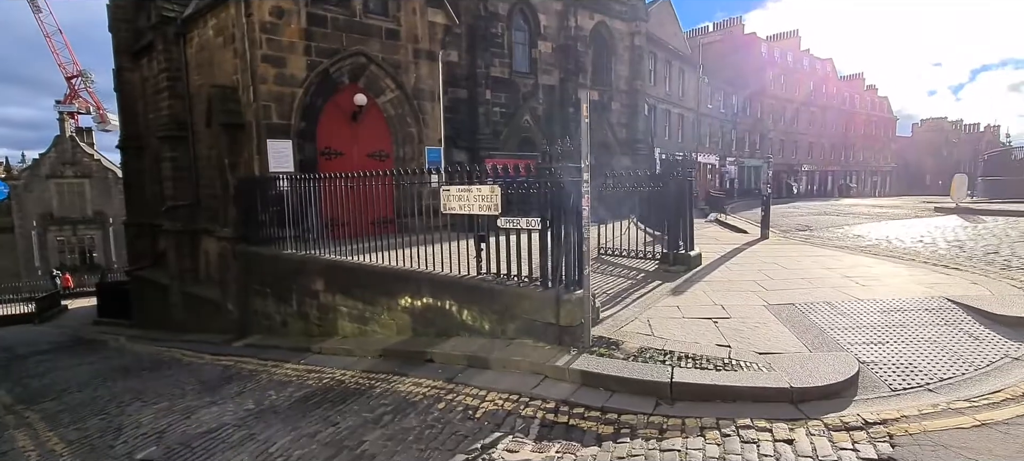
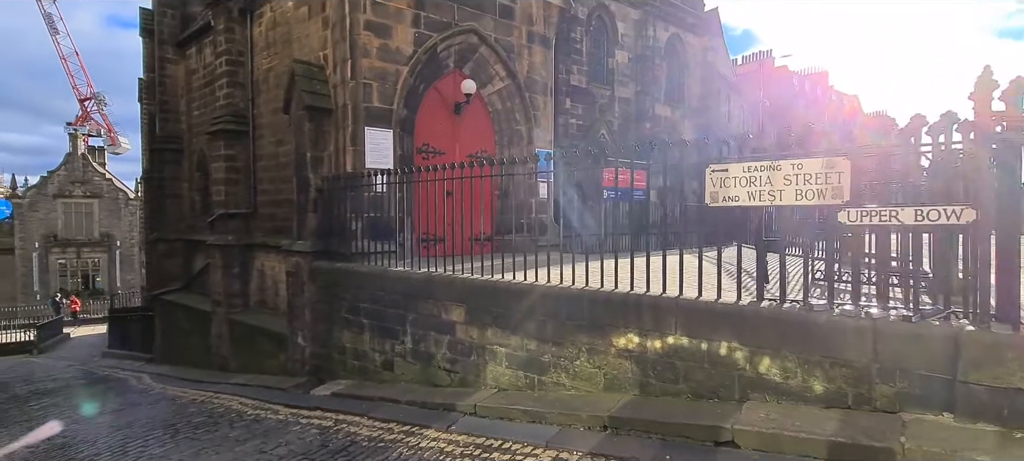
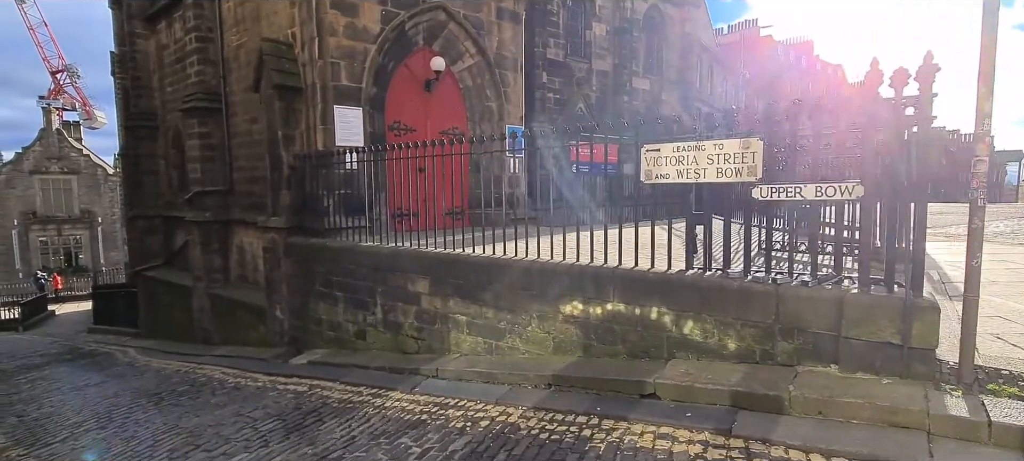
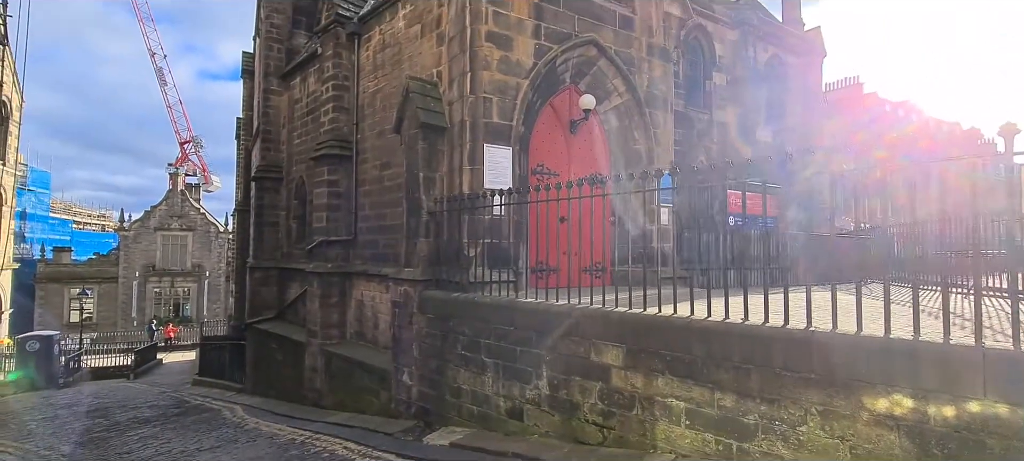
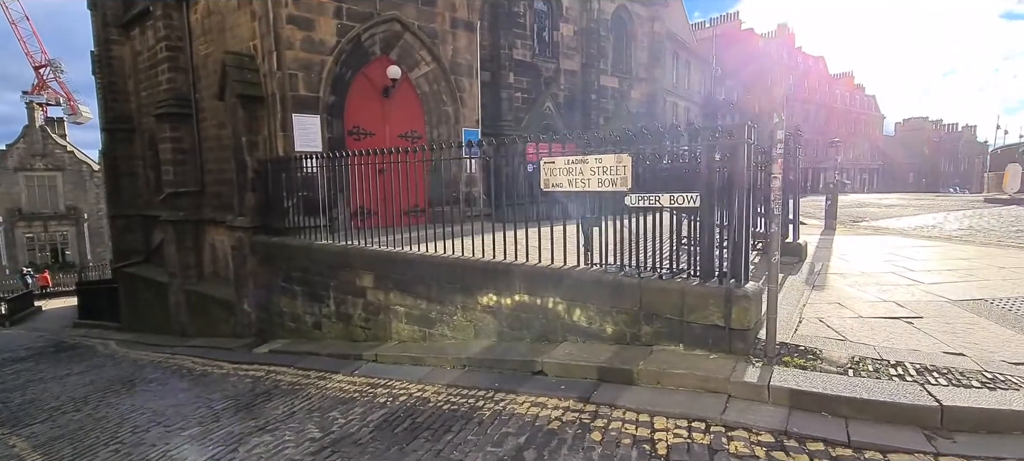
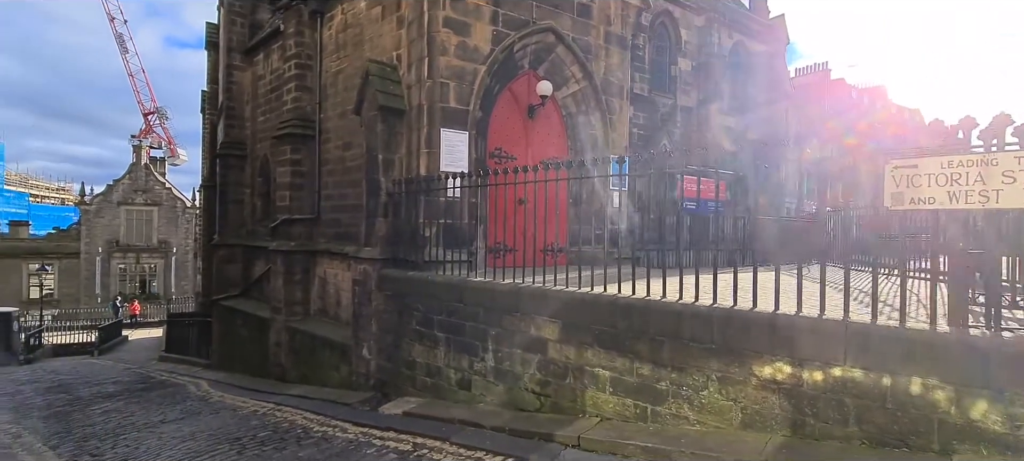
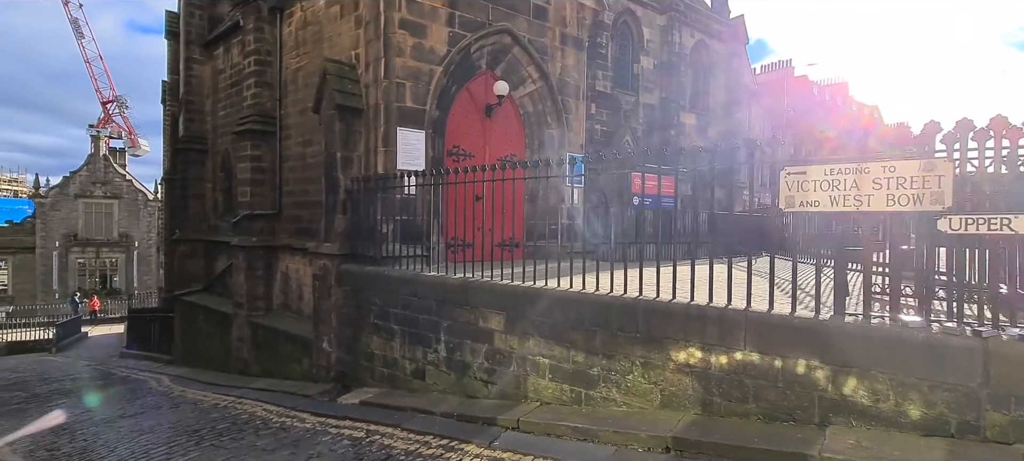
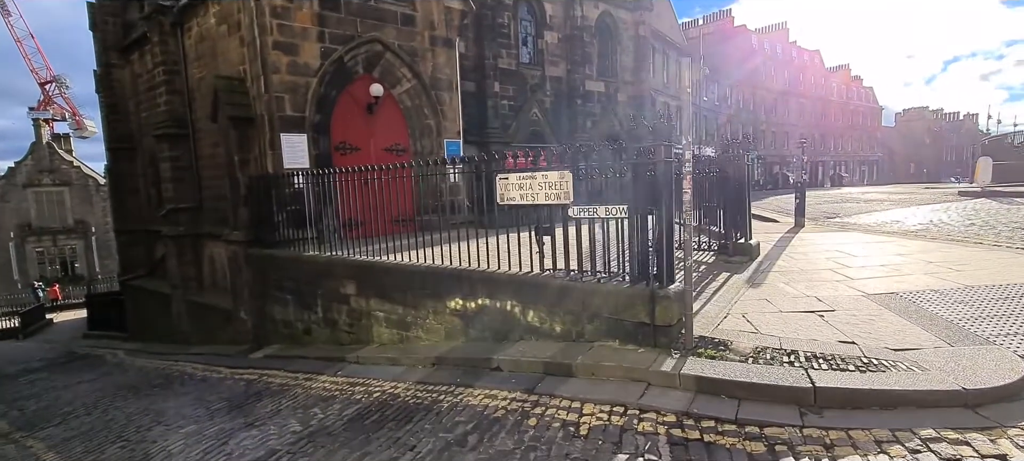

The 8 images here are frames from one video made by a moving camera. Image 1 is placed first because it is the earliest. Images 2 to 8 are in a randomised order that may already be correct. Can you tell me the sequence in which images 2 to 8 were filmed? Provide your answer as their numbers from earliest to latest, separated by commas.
8, 5, 3, 2, 7, 6, 4
